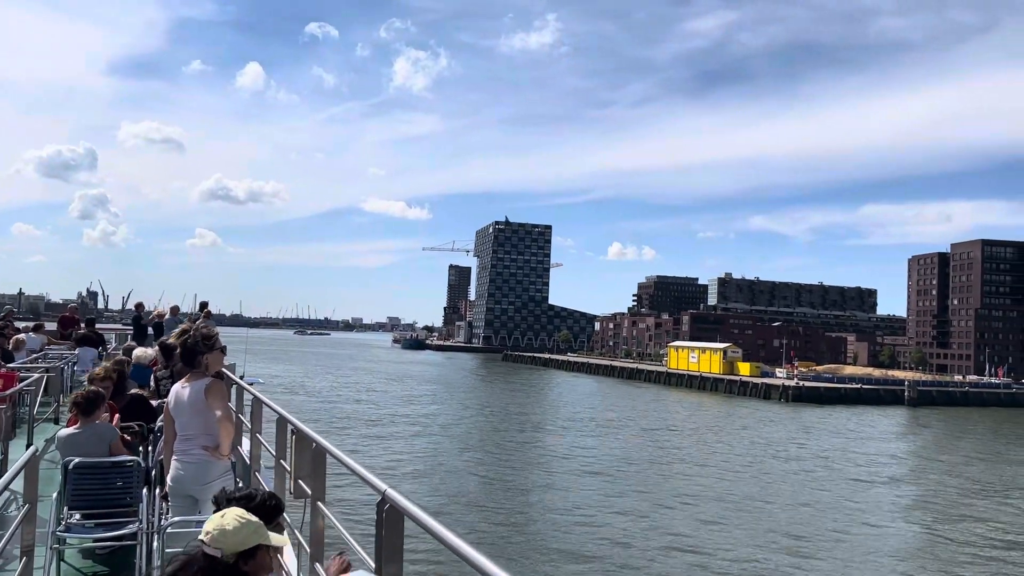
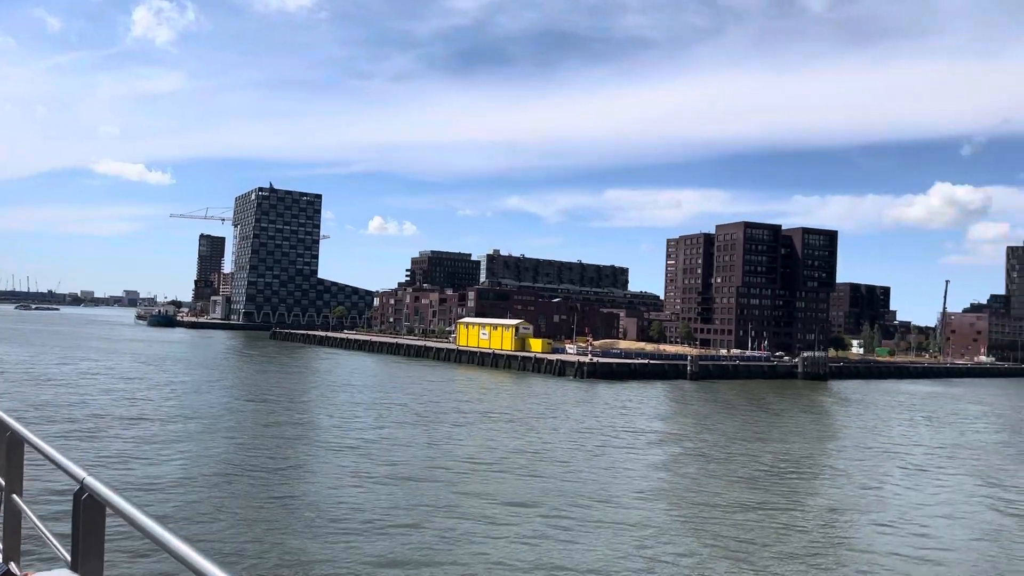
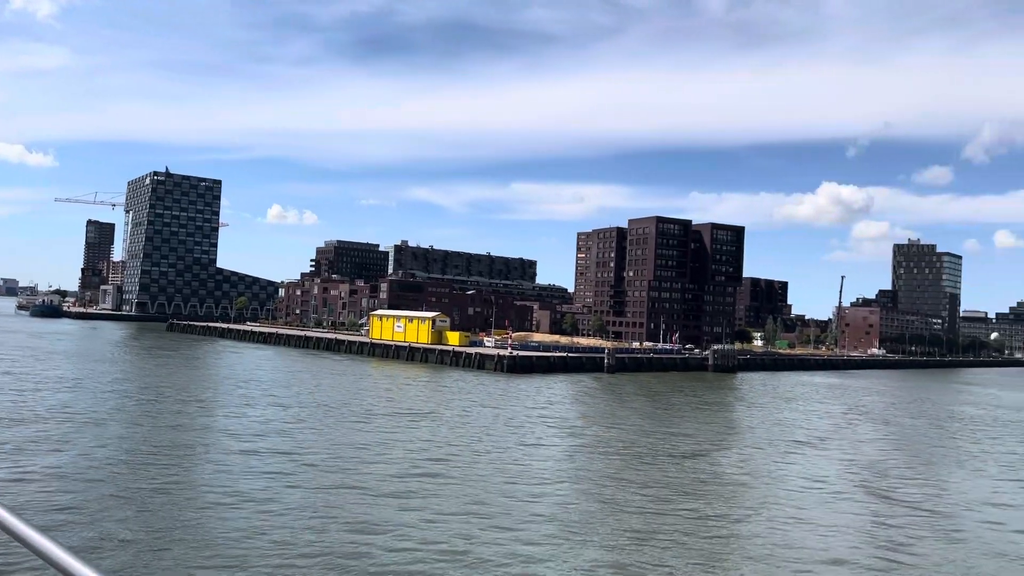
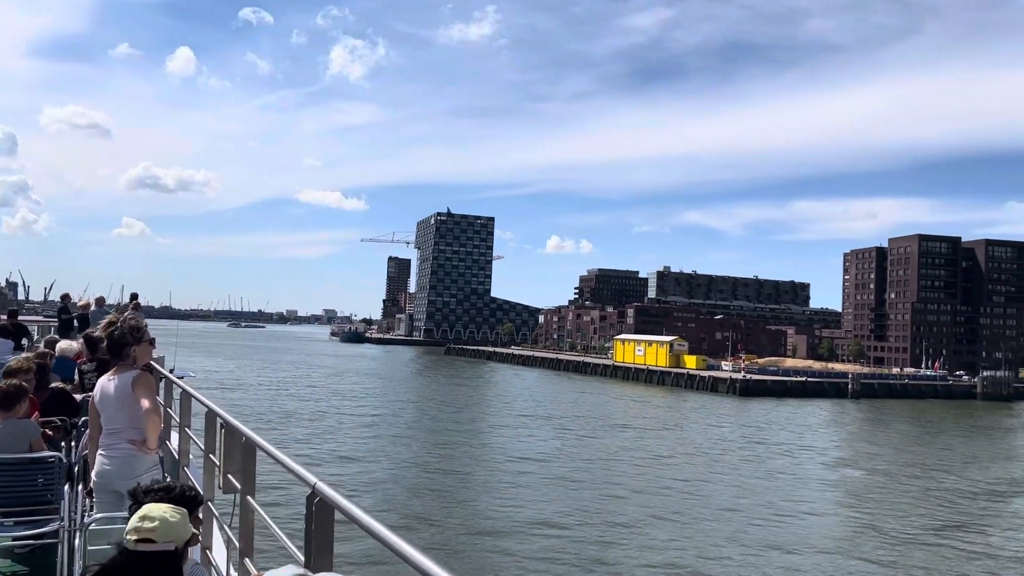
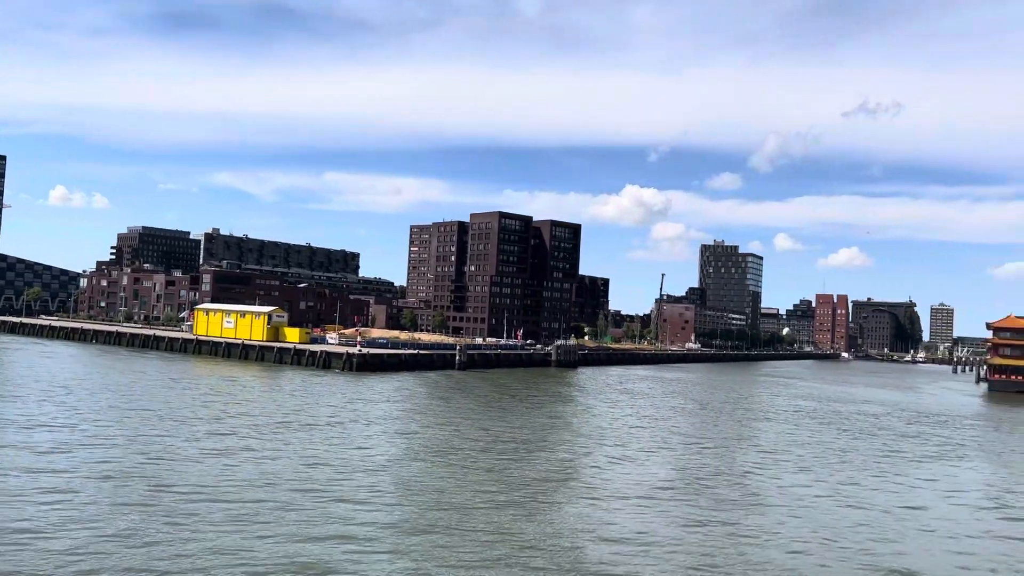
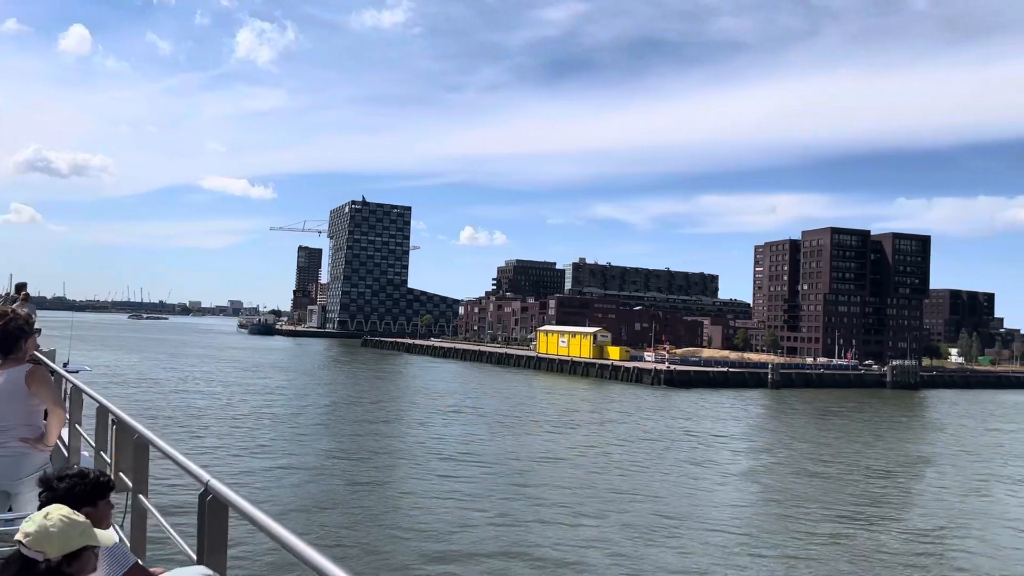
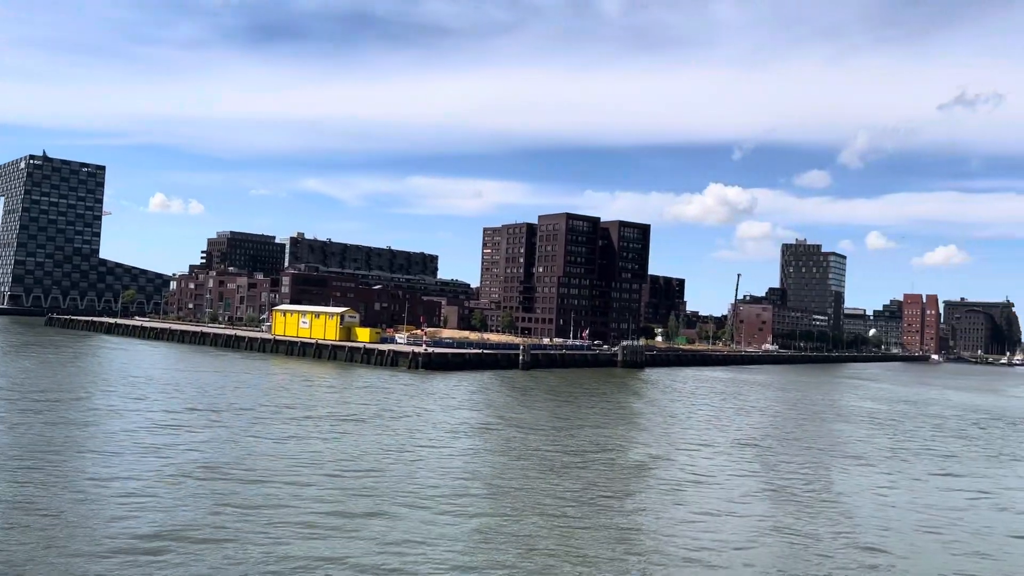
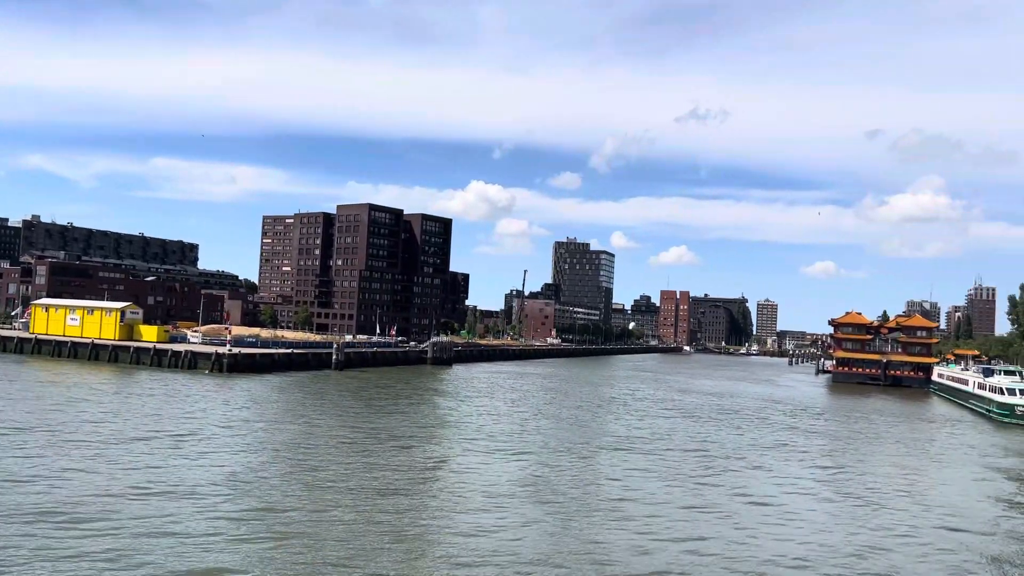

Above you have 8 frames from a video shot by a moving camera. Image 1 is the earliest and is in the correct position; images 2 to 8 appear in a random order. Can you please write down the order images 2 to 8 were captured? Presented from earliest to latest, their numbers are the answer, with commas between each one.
4, 6, 2, 3, 7, 5, 8
